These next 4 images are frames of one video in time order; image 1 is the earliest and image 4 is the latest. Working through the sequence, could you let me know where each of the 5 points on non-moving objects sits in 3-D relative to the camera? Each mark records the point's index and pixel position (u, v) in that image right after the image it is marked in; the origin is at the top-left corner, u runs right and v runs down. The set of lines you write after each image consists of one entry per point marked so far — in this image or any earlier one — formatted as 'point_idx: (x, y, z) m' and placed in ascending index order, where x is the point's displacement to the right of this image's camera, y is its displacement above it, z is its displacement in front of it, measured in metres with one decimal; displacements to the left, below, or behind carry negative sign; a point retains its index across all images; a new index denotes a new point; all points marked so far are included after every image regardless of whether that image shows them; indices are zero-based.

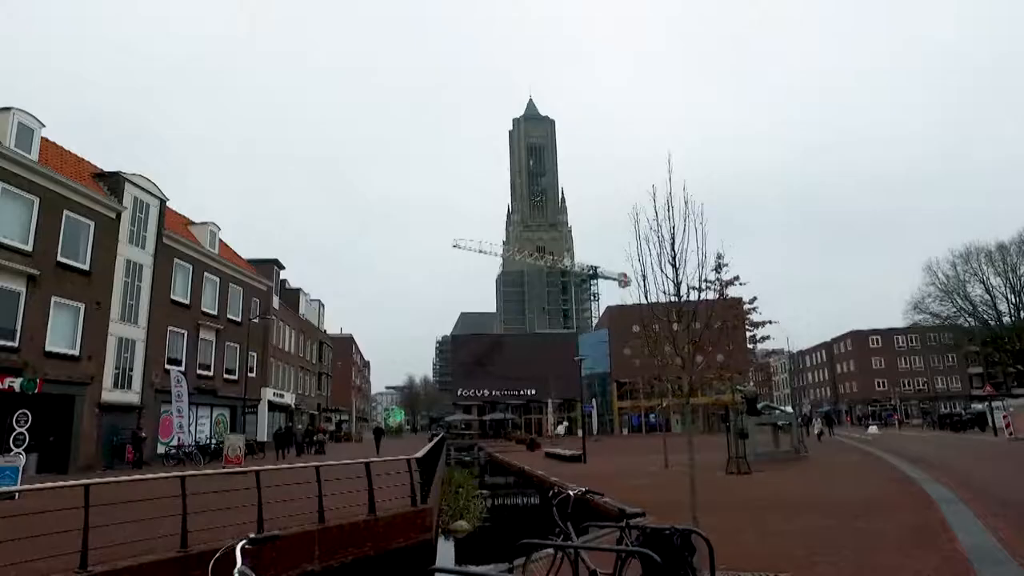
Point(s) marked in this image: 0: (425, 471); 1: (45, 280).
0: (-1.8, -3.9, +13.6) m
1: (-12.6, +0.2, +17.5) m
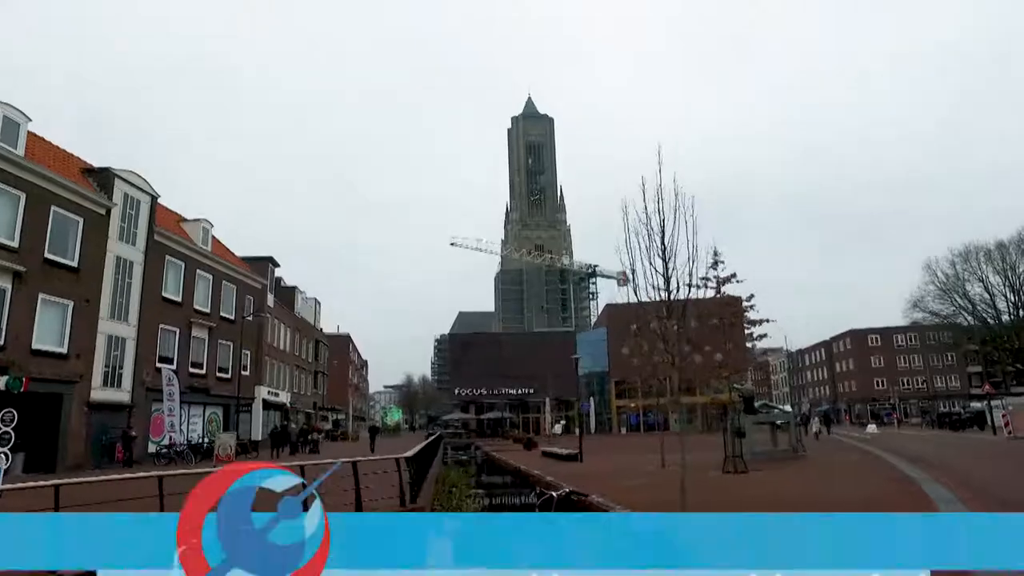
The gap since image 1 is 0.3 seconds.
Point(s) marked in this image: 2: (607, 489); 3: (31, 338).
0: (-2.0, -3.8, +13.4) m
1: (-12.8, +0.3, +17.2) m
2: (+2.2, -4.6, +14.7) m
3: (-12.7, -1.3, +17.2) m
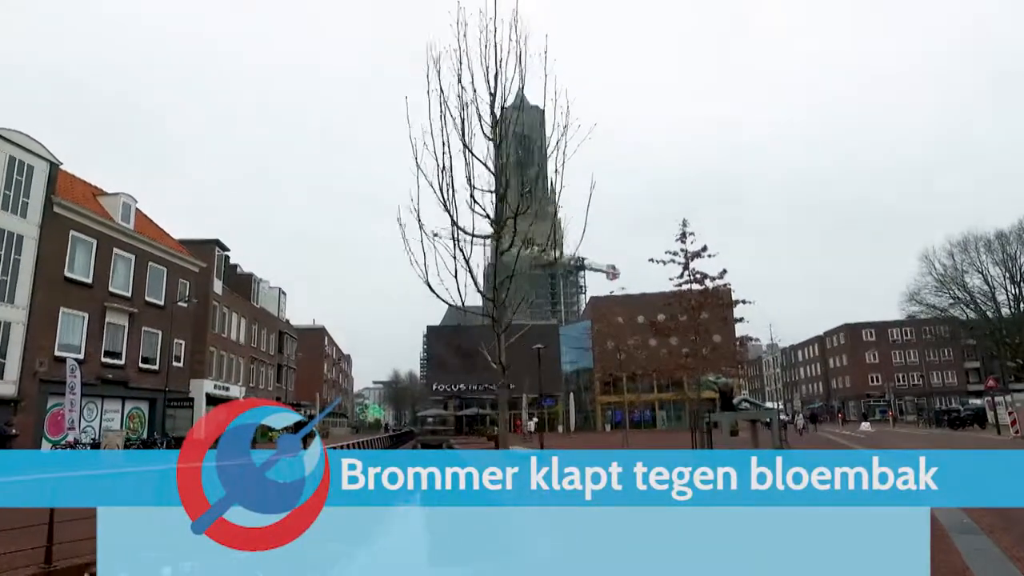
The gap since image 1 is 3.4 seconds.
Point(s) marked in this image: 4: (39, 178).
0: (-3.6, -3.2, +10.8) m
1: (-14.4, +0.9, +14.5) m
2: (+0.6, -4.0, +12.1) m
3: (-14.3, -0.7, +14.4) m
4: (-14.3, +3.3, +19.5) m
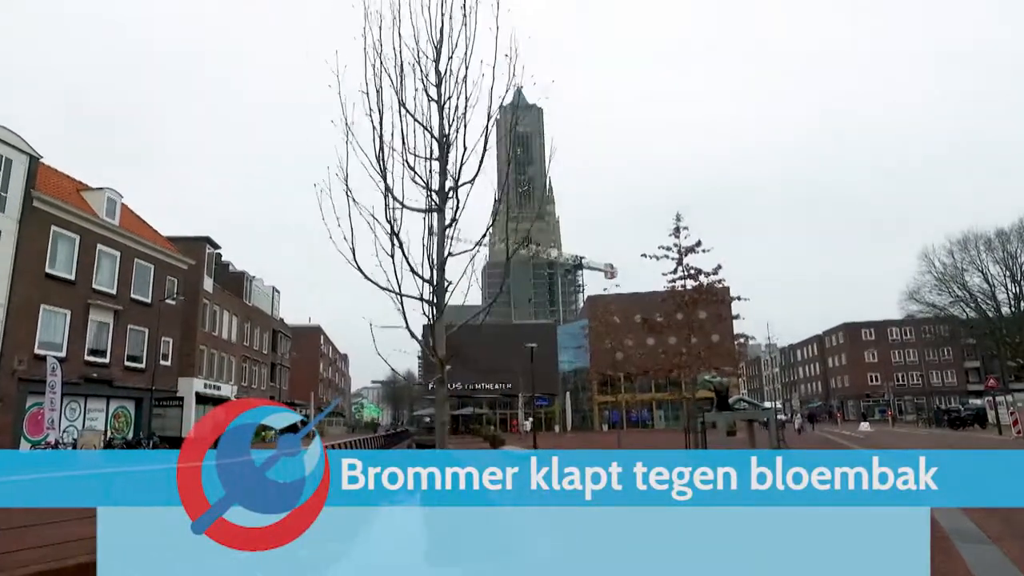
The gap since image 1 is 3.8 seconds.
0: (-3.9, -3.1, +10.3) m
1: (-14.6, +1.1, +14.0) m
2: (+0.3, -3.9, +11.7) m
3: (-14.6, -0.6, +14.0) m
4: (-14.6, +3.4, +19.1) m
